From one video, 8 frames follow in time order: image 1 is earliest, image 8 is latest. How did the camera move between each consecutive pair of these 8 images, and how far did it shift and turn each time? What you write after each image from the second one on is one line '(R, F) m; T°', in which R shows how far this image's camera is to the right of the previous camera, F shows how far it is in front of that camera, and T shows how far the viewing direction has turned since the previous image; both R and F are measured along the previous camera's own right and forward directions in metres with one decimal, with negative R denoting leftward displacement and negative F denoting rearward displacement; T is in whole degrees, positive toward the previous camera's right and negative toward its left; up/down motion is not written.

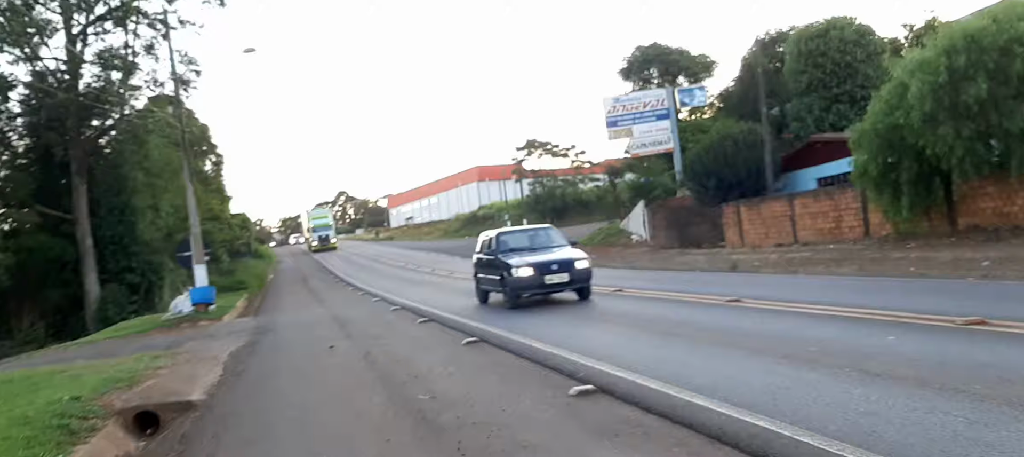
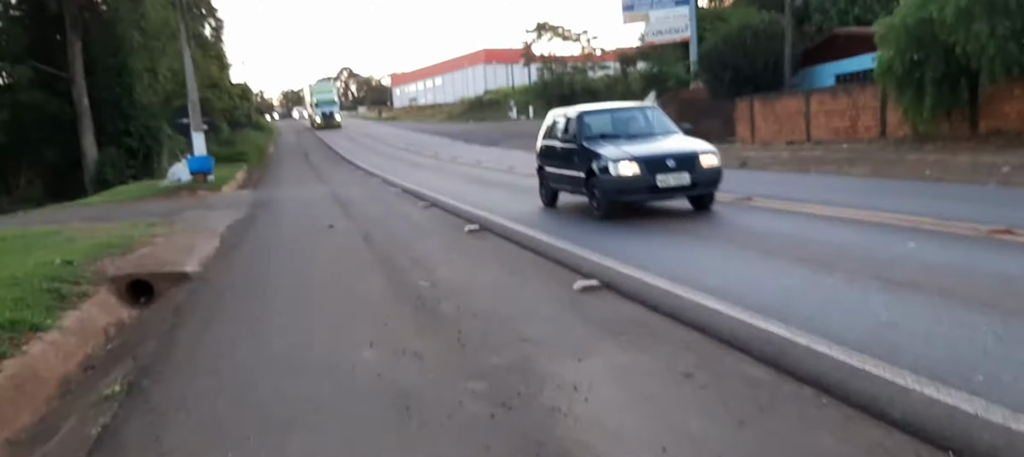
(-0.1, +0.4) m; 0°
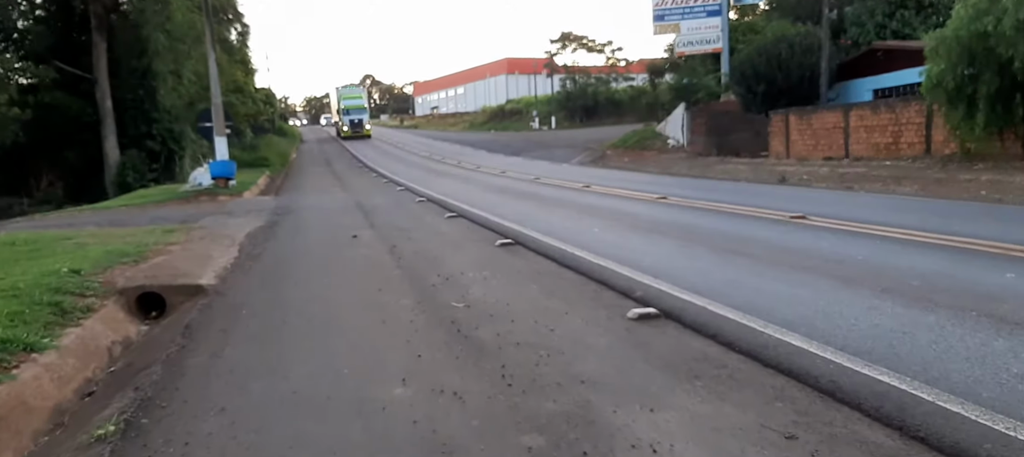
(-0.2, +0.9) m; -1°
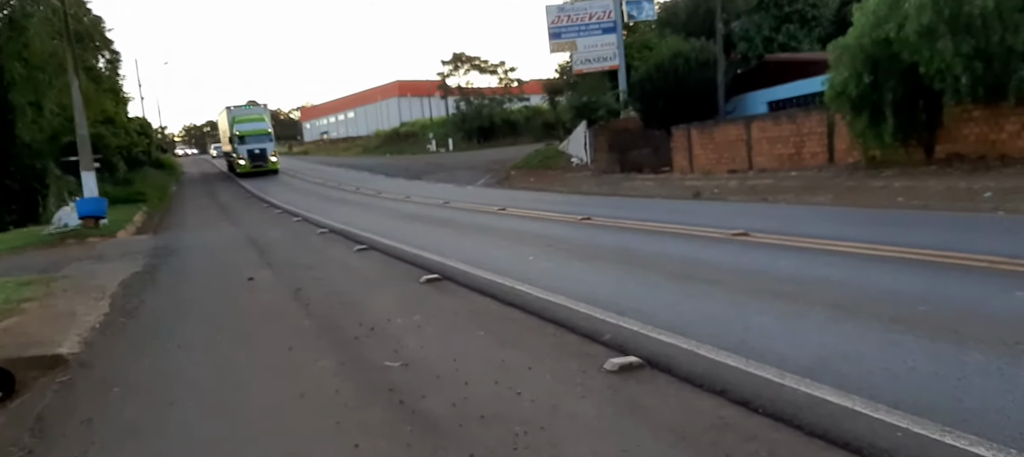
(-0.4, +1.5) m; +7°
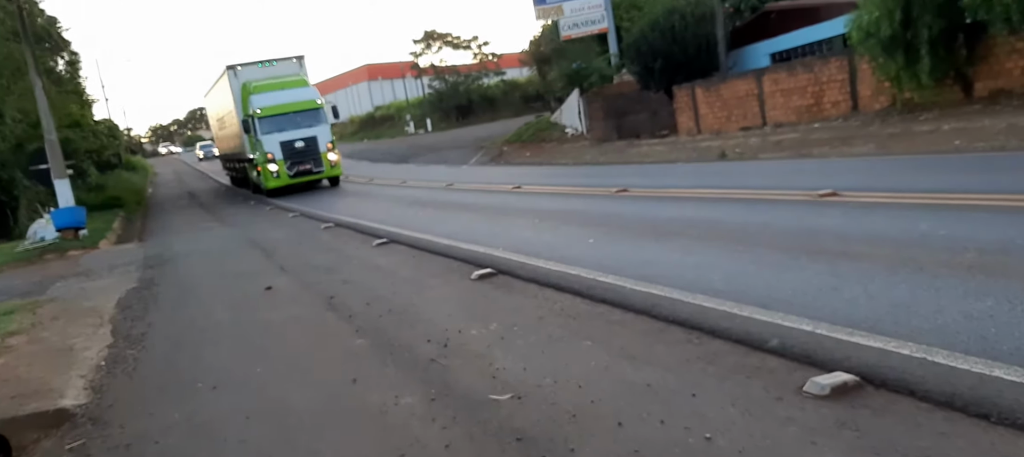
(-0.9, +1.7) m; +1°
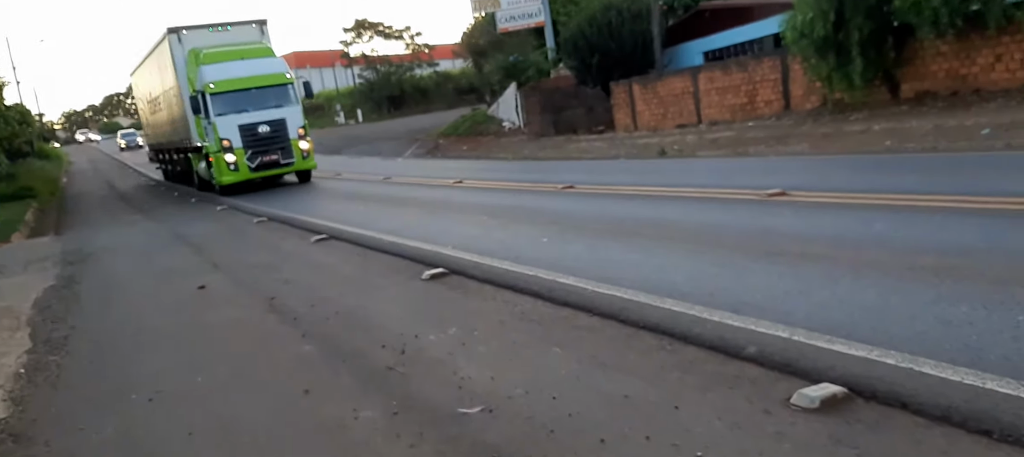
(-0.2, +0.3) m; +4°
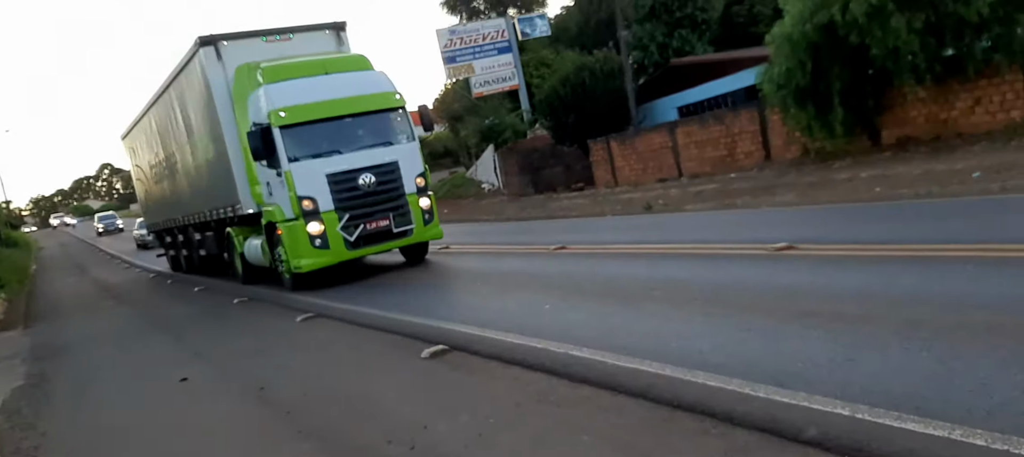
(-0.3, +0.6) m; +2°
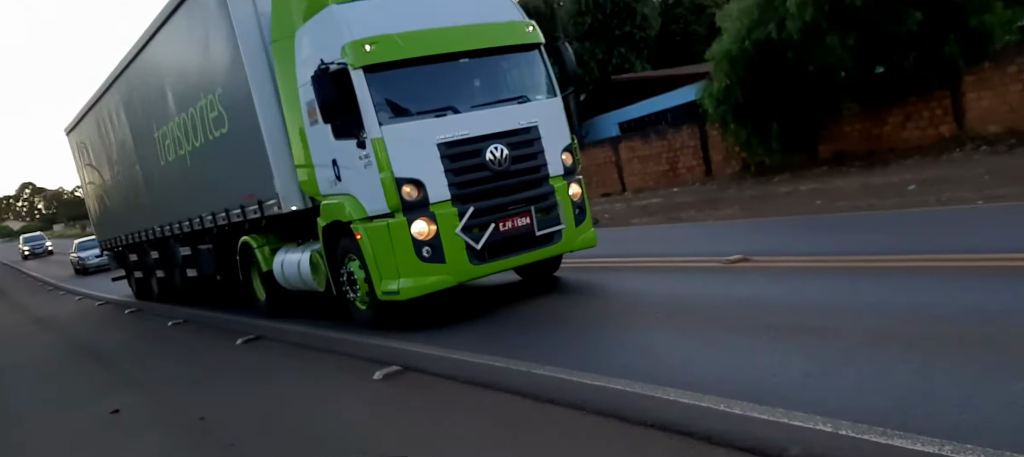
(-0.2, +0.3) m; +4°
